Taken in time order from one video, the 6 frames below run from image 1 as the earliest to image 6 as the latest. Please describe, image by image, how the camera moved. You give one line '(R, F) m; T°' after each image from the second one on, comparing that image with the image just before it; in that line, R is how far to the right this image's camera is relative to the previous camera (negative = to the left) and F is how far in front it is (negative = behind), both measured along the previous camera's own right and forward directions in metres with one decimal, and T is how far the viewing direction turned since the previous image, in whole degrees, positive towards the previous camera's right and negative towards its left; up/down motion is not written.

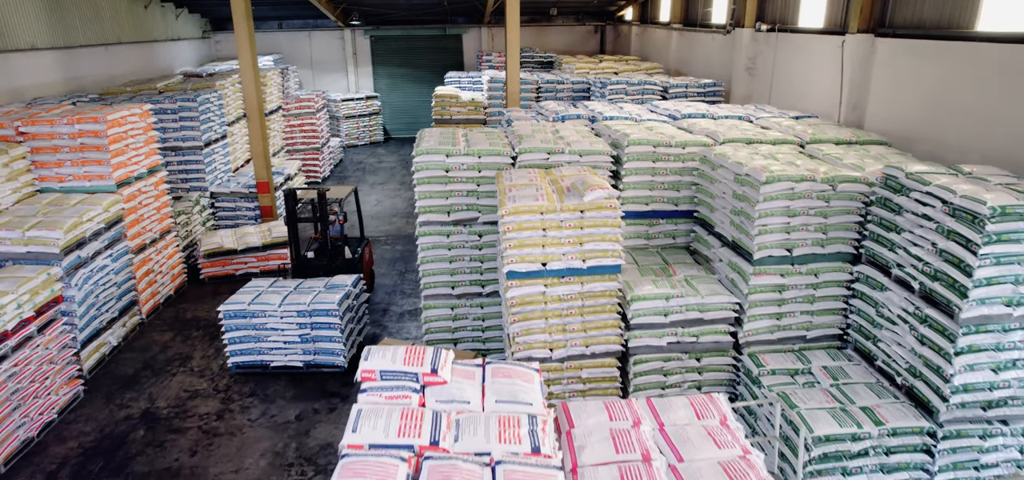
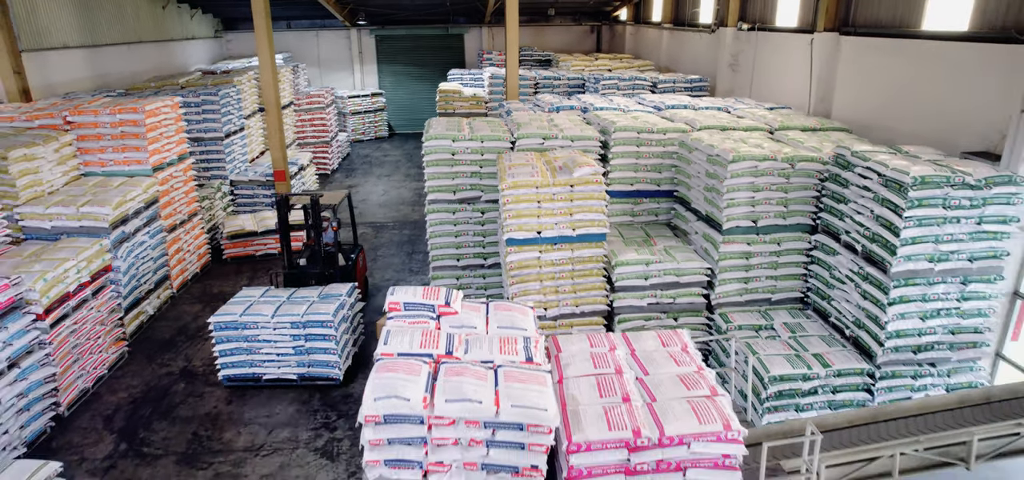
(0.0, -1.0) m; 0°
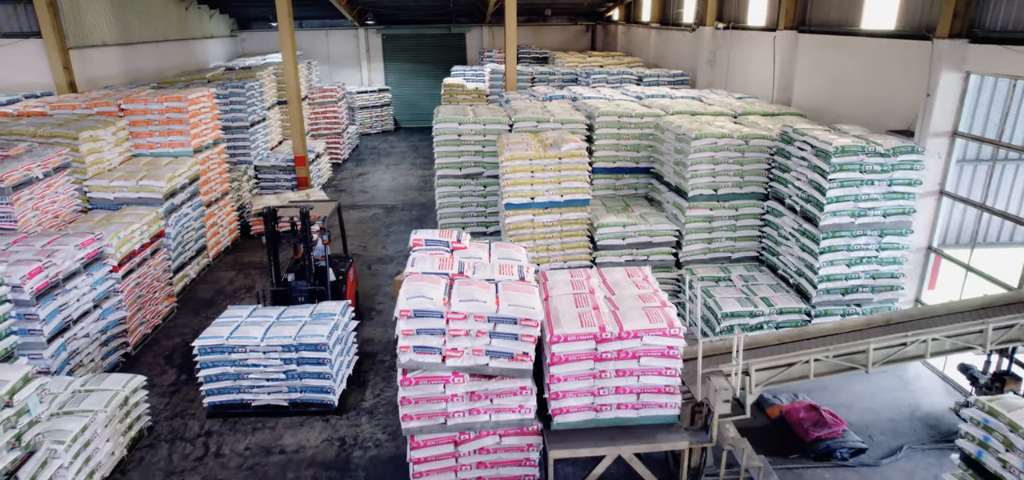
(0.0, -1.5) m; 0°
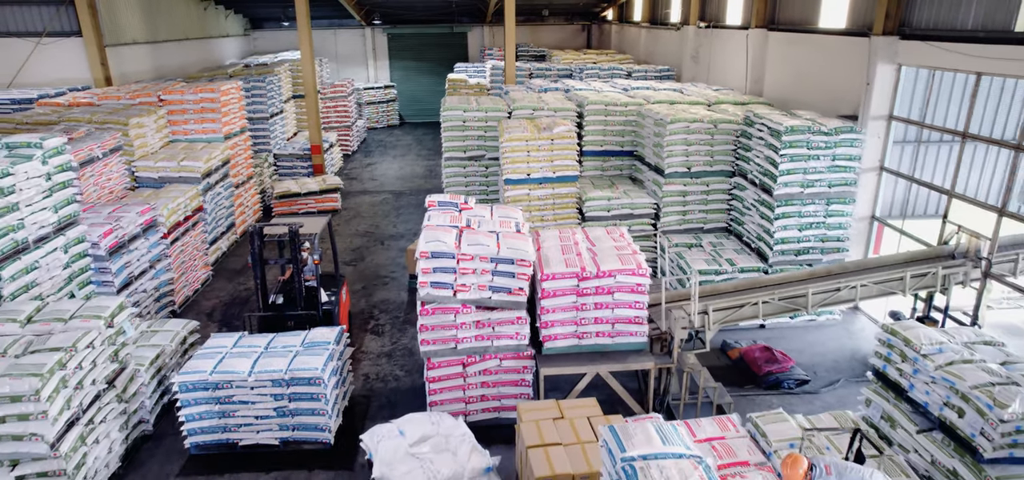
(0.0, -1.4) m; 0°
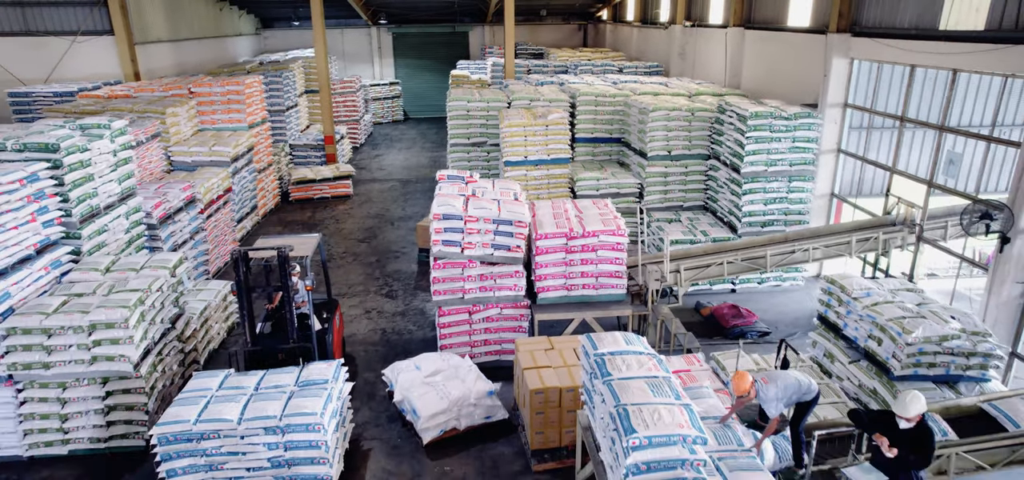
(0.0, -1.3) m; 0°
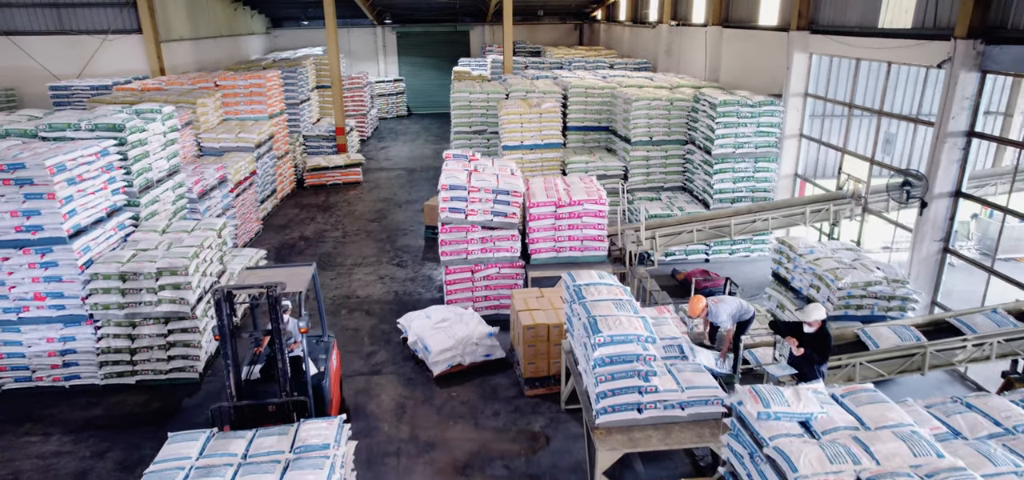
(0.0, -1.4) m; 0°
